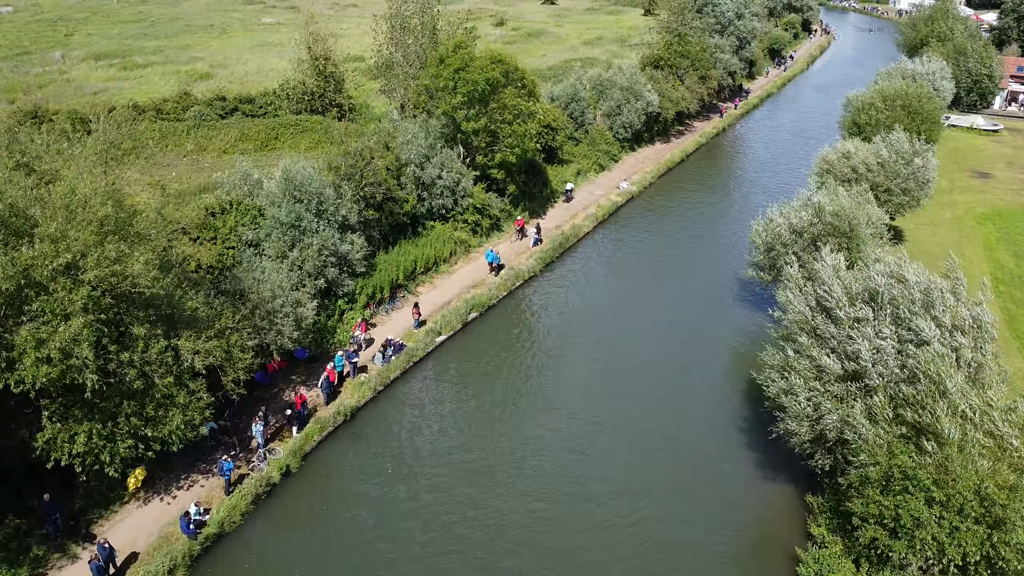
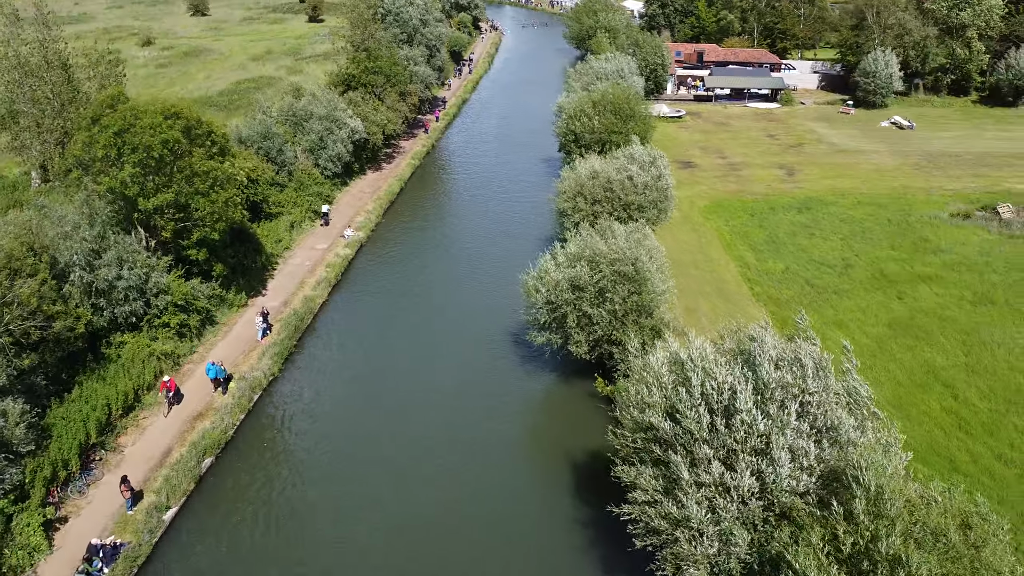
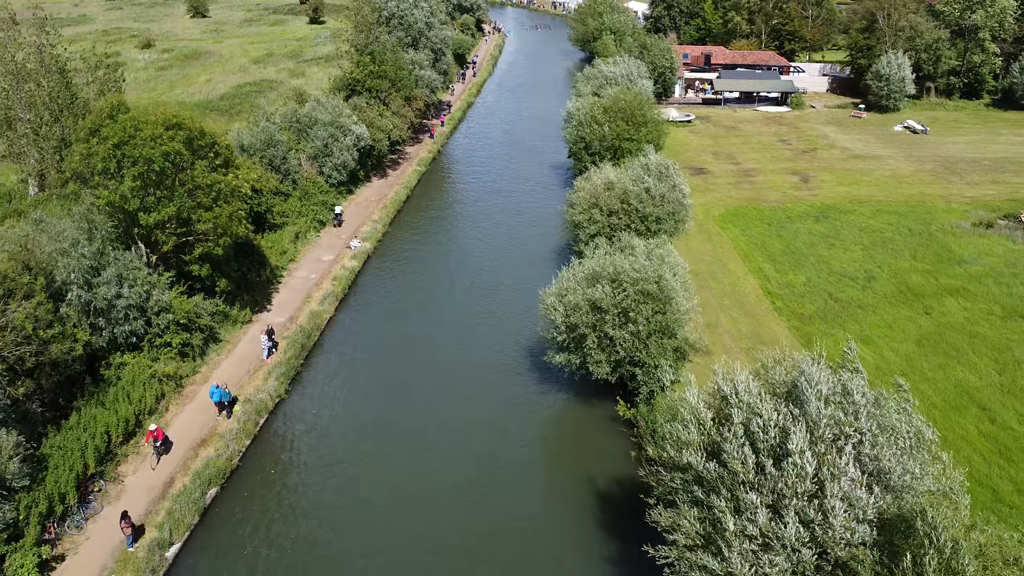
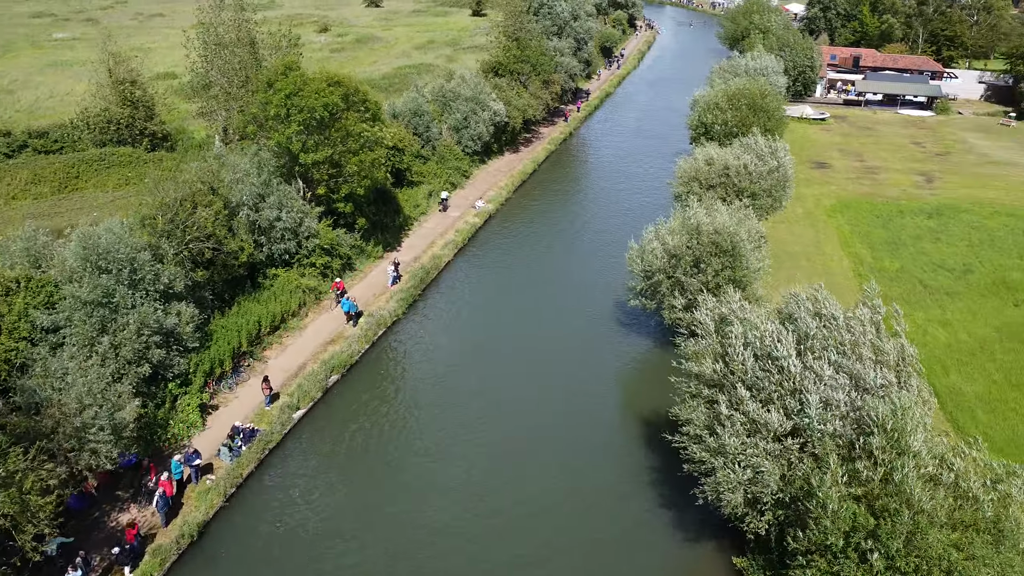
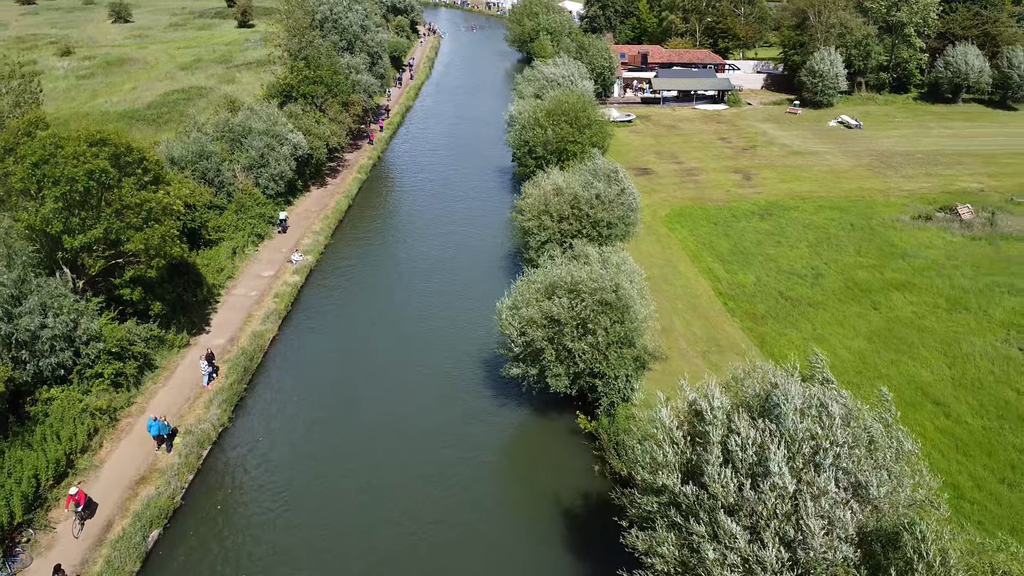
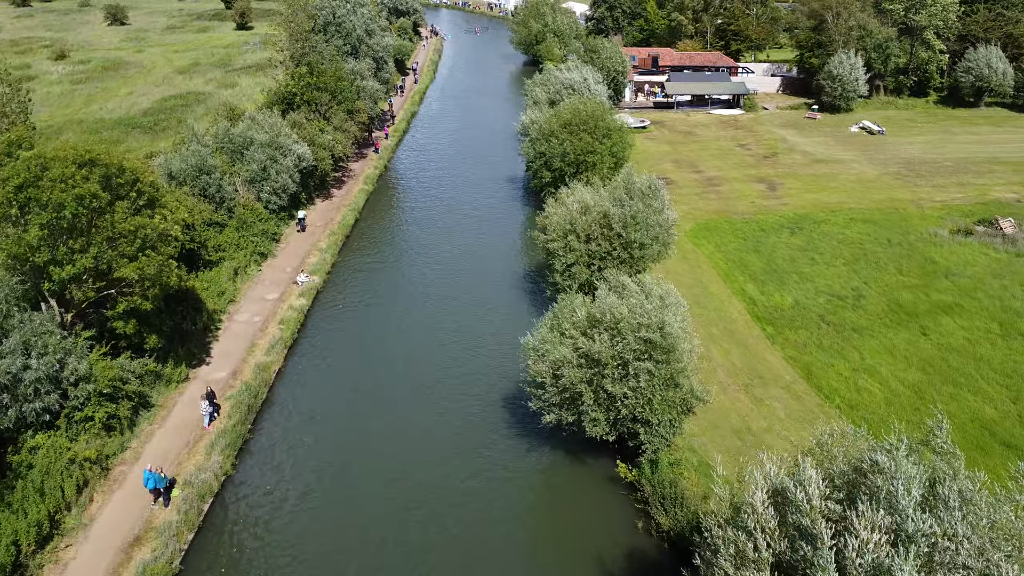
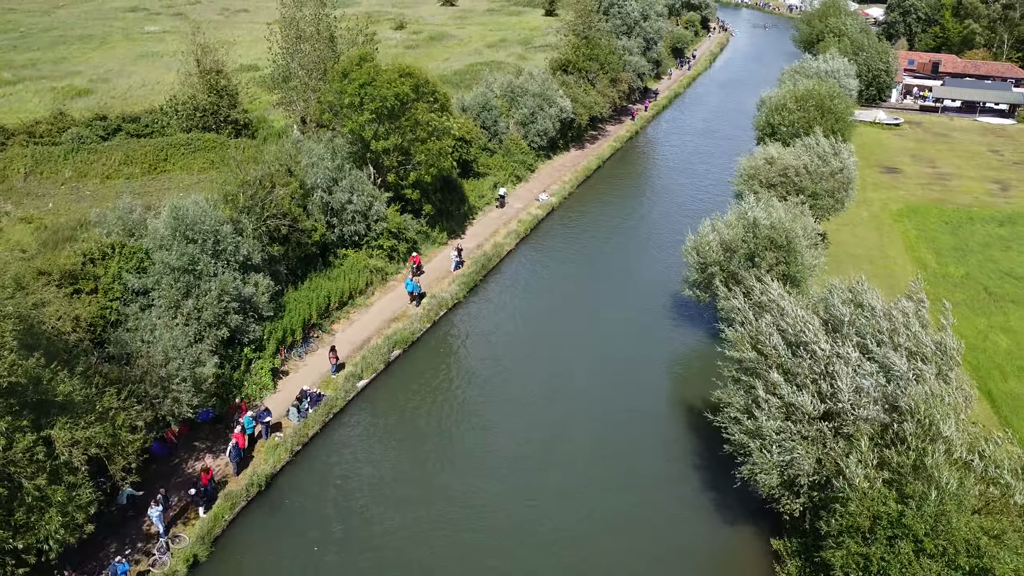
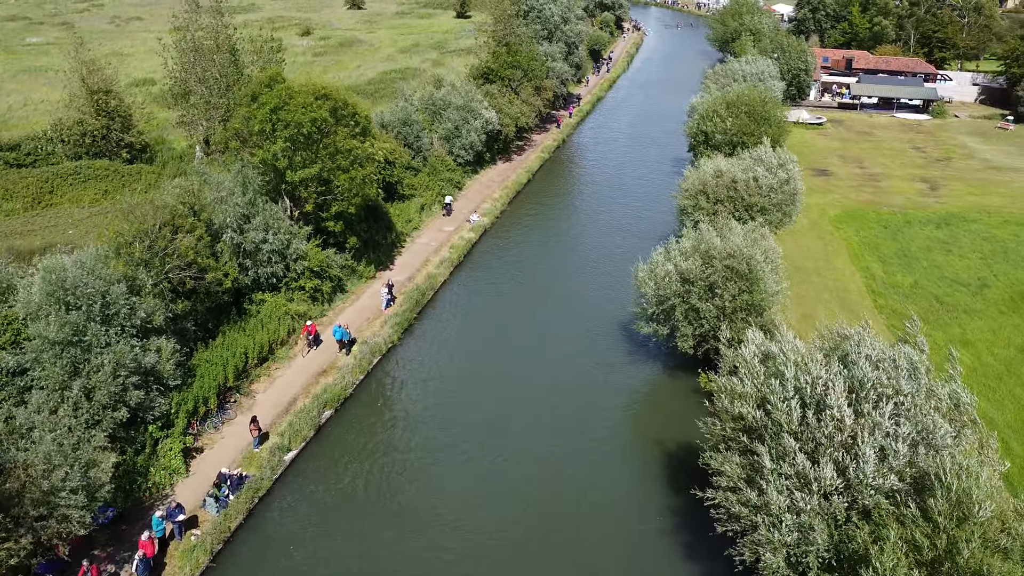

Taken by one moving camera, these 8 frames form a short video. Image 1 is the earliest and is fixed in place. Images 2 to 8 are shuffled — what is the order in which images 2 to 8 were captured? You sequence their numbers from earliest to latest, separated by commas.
7, 4, 8, 2, 3, 5, 6
